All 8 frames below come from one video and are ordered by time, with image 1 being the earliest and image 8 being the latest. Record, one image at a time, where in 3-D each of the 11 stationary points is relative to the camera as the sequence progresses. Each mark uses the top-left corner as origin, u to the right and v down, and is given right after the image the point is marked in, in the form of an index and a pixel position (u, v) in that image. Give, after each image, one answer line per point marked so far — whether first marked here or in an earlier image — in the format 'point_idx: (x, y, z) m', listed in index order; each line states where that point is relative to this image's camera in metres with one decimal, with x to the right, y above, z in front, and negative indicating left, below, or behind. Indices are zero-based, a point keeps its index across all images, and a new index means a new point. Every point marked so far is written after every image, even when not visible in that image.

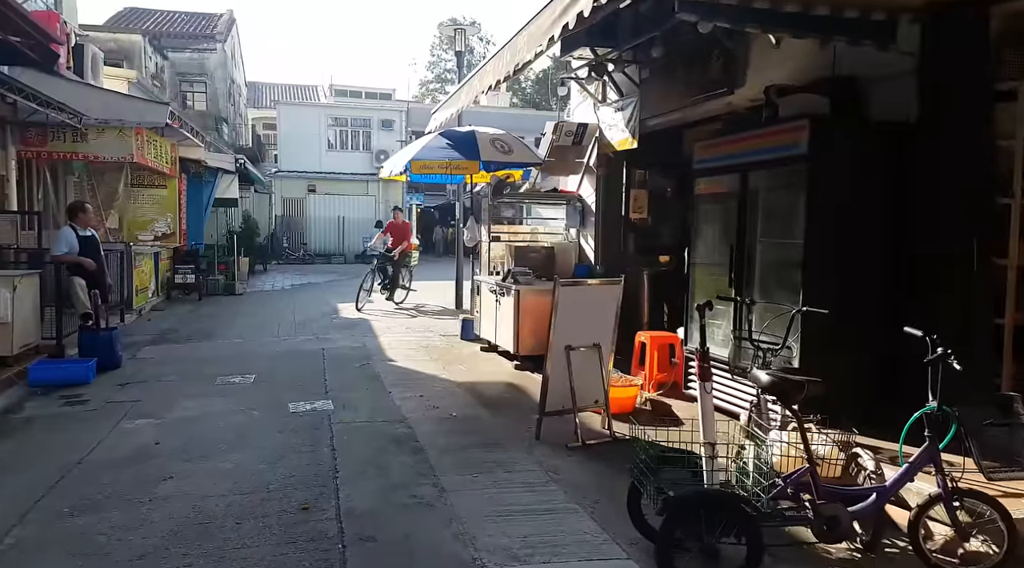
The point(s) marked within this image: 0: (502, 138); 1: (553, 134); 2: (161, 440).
0: (-0.1, +1.7, +8.8) m
1: (+0.5, +1.8, +9.1) m
2: (-2.3, -1.0, +4.9) m
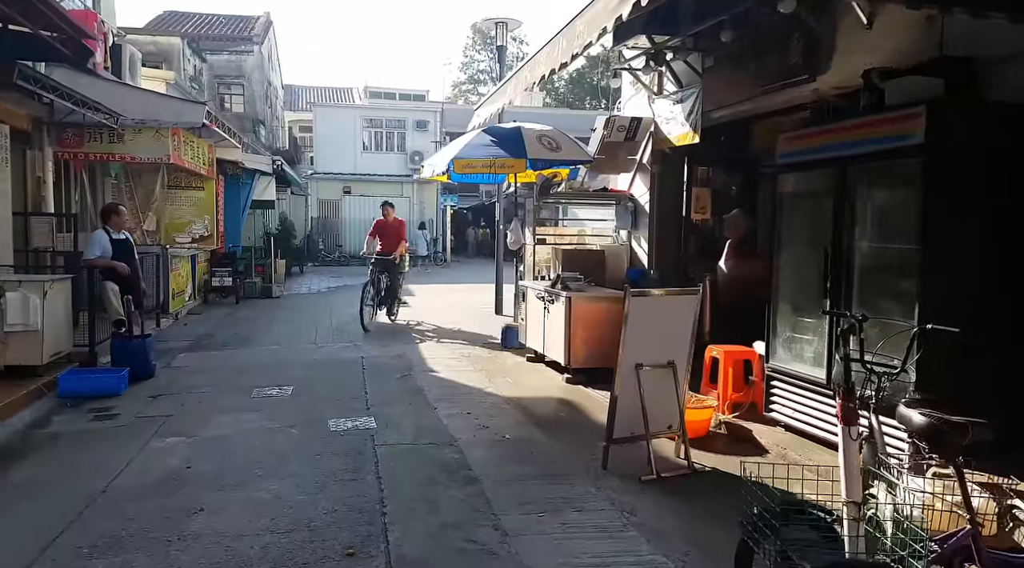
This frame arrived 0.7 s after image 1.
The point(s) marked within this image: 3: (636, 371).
0: (+0.4, +1.6, +8.3) m
1: (+1.1, +1.8, +8.6) m
2: (-1.9, -1.1, +4.5) m
3: (+0.7, -0.5, +4.4) m
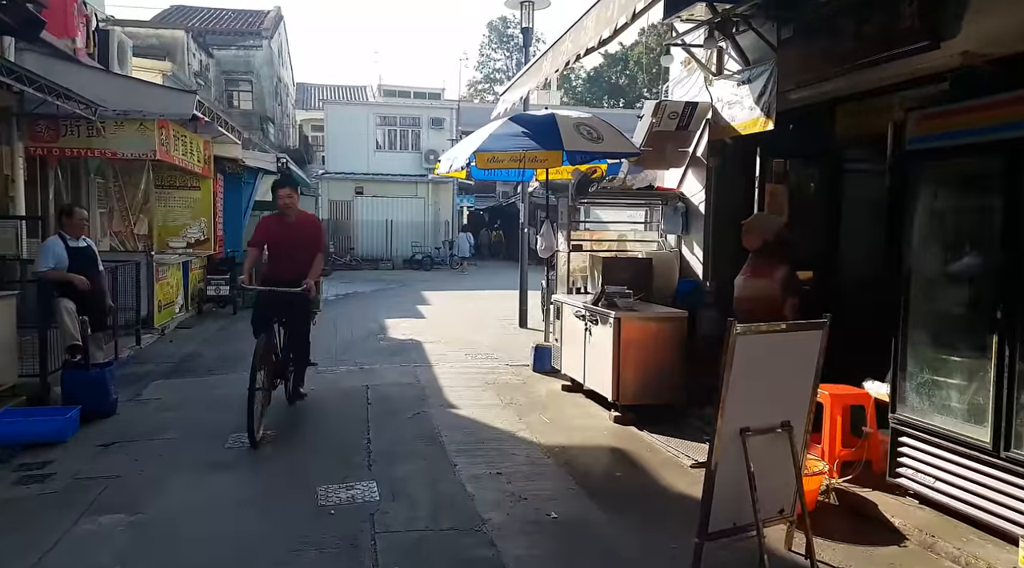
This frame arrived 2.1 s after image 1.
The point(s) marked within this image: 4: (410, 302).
0: (+0.7, +1.5, +7.0) m
1: (+1.4, +1.6, +7.3) m
2: (-1.7, -1.2, +3.3) m
3: (+1.0, -0.7, +3.2) m
4: (-2.0, -0.4, +15.0) m
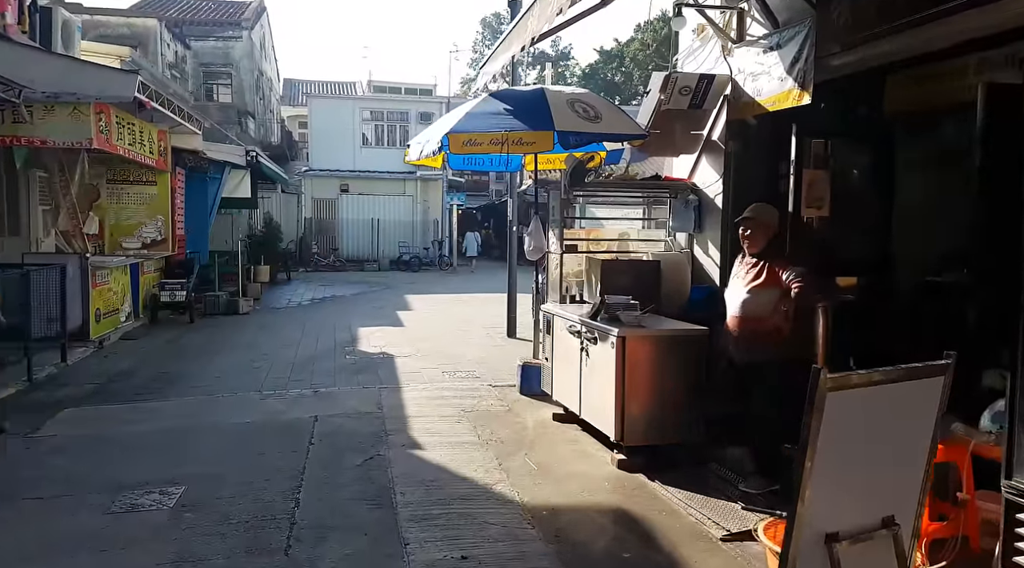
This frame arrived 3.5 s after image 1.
0: (+0.6, +1.4, +5.9) m
1: (+1.2, +1.6, +6.2) m
2: (-1.8, -1.3, +2.1) m
3: (+0.8, -0.7, +2.0) m
4: (-2.2, -0.4, +13.8) m
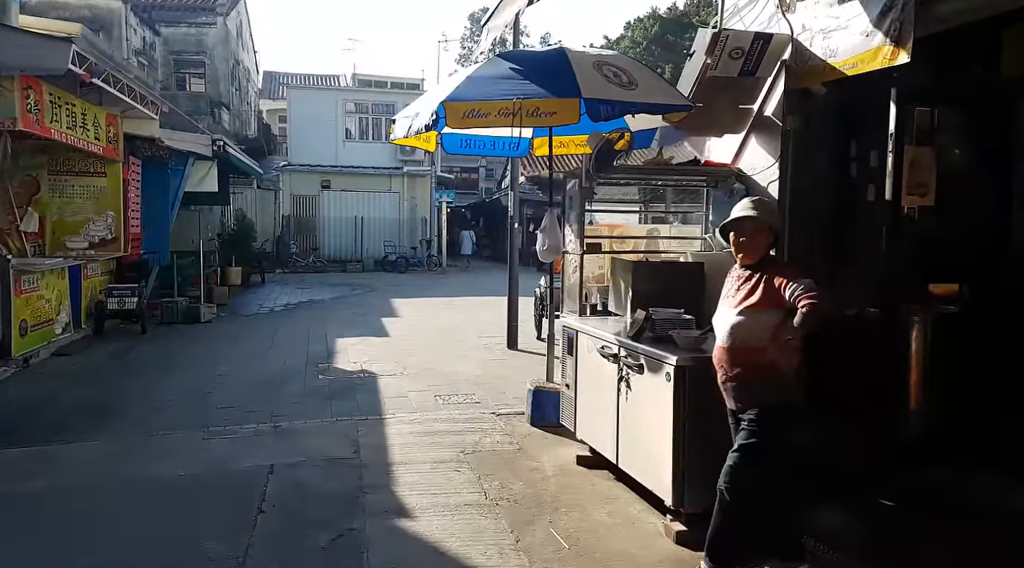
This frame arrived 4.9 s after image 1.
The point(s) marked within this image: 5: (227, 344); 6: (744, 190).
0: (+0.6, +1.4, +4.7) m
1: (+1.3, +1.5, +5.0) m
2: (-1.7, -1.3, +0.9) m
3: (+1.0, -0.8, +0.8) m
4: (-2.3, -0.5, +12.6) m
5: (-3.5, -0.7, +9.1) m
6: (+1.6, +0.6, +5.3) m
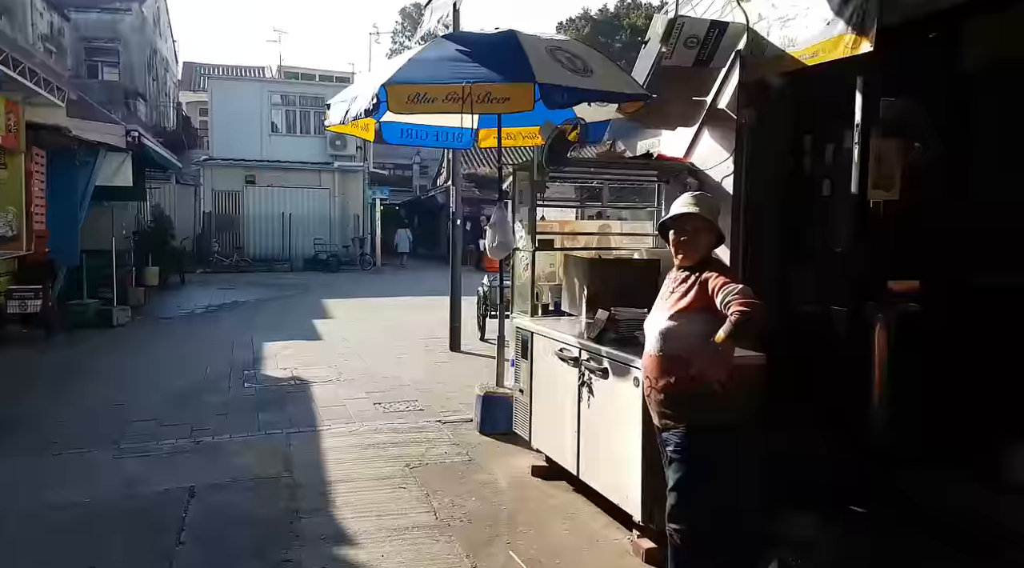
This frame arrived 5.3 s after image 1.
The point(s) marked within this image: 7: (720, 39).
0: (+0.3, +1.4, +4.4) m
1: (+1.0, +1.5, +4.8) m
2: (-1.6, -1.4, +0.4) m
3: (+1.0, -0.8, +0.6) m
4: (-3.3, -0.5, +12.0) m
5: (-4.1, -0.7, +8.5) m
6: (+1.3, +0.7, +5.1) m
7: (+1.3, +1.6, +4.7) m
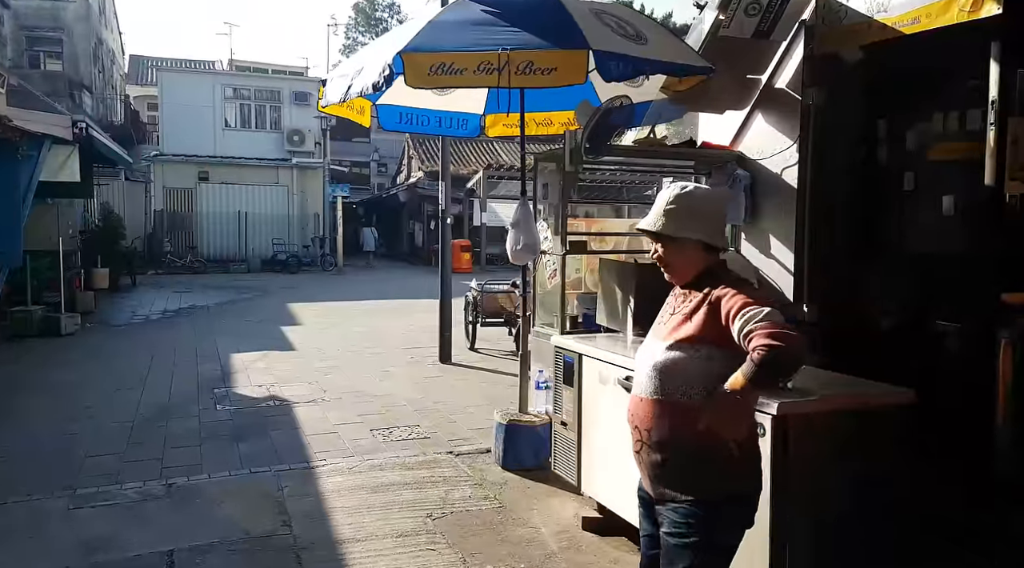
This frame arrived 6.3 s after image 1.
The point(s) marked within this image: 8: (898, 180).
0: (+0.5, +1.4, +3.7) m
1: (+1.1, +1.5, +4.1) m
2: (-1.2, -1.4, -0.4) m
3: (+1.5, -0.8, 0.0) m
4: (-3.5, -0.5, +11.1) m
5: (-4.2, -0.8, +7.5) m
6: (+1.4, +0.6, +4.4) m
7: (+1.5, +1.5, +4.1) m
8: (+1.8, +0.5, +3.6) m
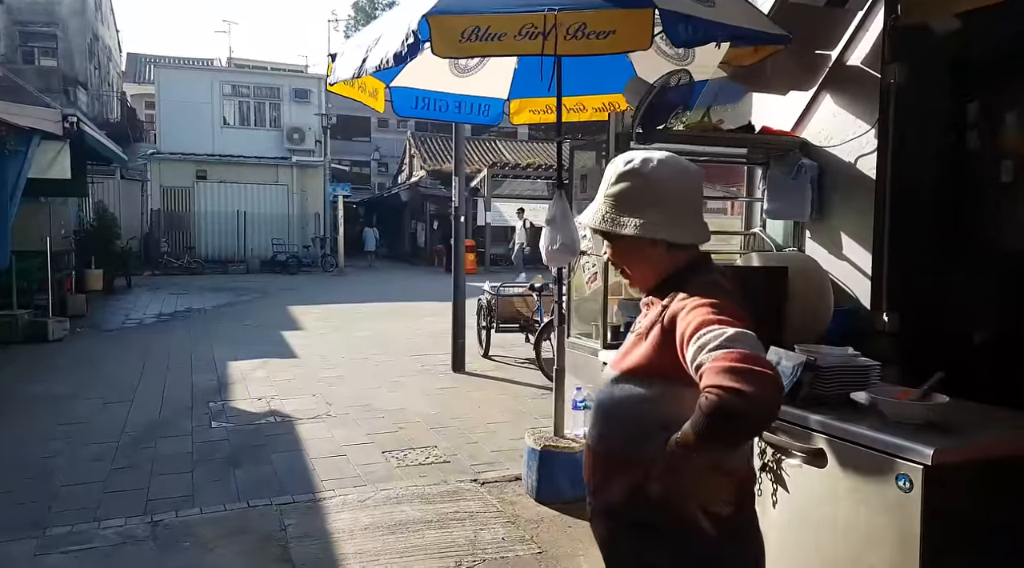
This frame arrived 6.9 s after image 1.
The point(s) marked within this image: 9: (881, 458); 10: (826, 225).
0: (+0.7, +1.3, +3.2) m
1: (+1.3, +1.5, +3.6) m
2: (-1.0, -1.4, -0.9) m
3: (+1.6, -0.8, -0.5) m
4: (-3.4, -0.5, +10.5) m
5: (-4.0, -0.8, +7.0) m
6: (+1.6, +0.6, +3.9) m
7: (+1.6, +1.5, +3.6) m
8: (+2.0, +0.5, +3.1) m
9: (+0.9, -0.4, +2.1) m
10: (+1.6, +0.3, +3.9) m
